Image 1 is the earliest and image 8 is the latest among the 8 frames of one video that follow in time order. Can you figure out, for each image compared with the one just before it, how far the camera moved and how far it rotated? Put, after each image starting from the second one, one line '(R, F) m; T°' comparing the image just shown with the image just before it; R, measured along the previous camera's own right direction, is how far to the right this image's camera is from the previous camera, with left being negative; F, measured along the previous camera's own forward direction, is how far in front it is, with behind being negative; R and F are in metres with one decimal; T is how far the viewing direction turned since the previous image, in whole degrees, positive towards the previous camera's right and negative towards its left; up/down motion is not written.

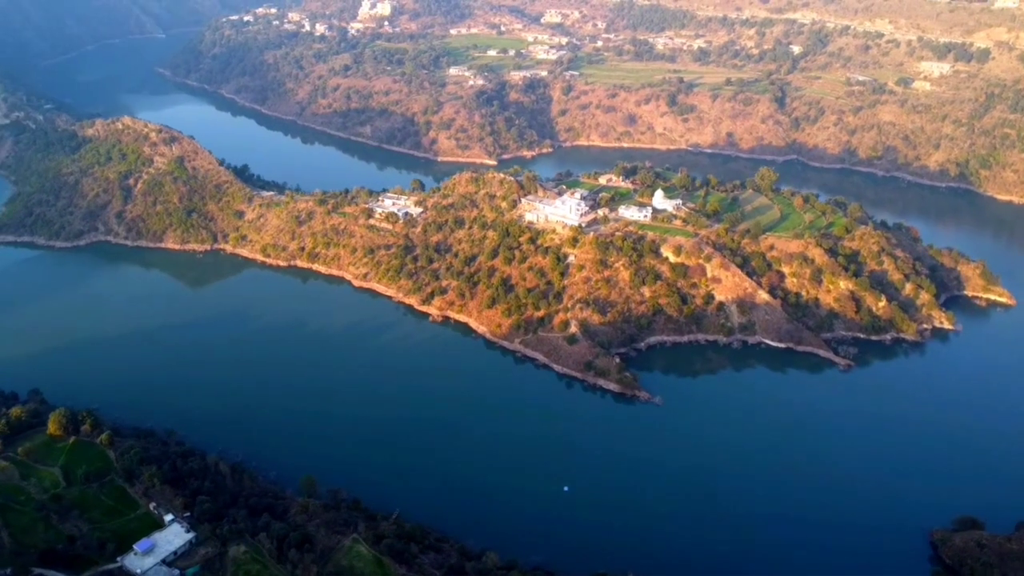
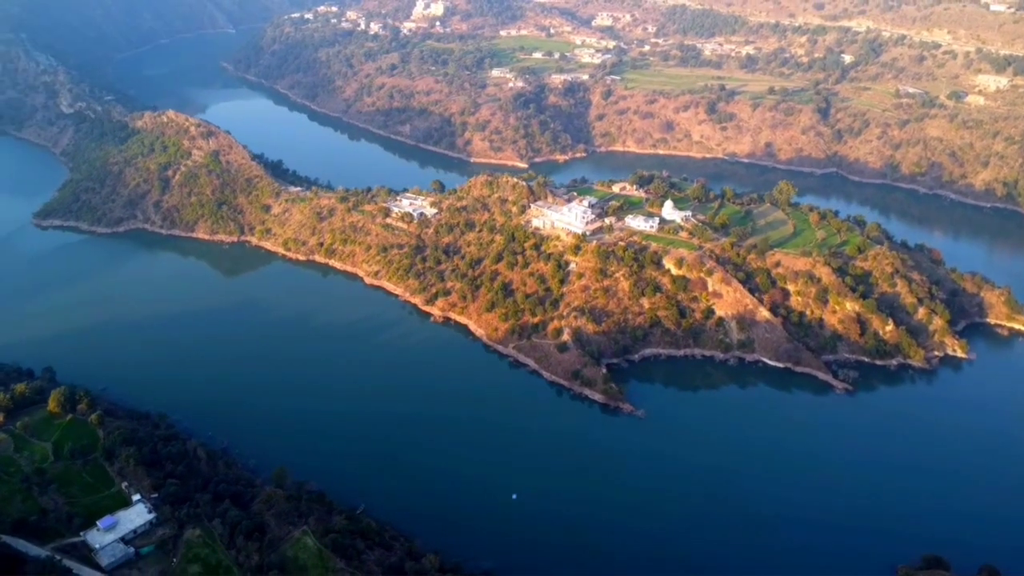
(+3.7, -0.1) m; -5°
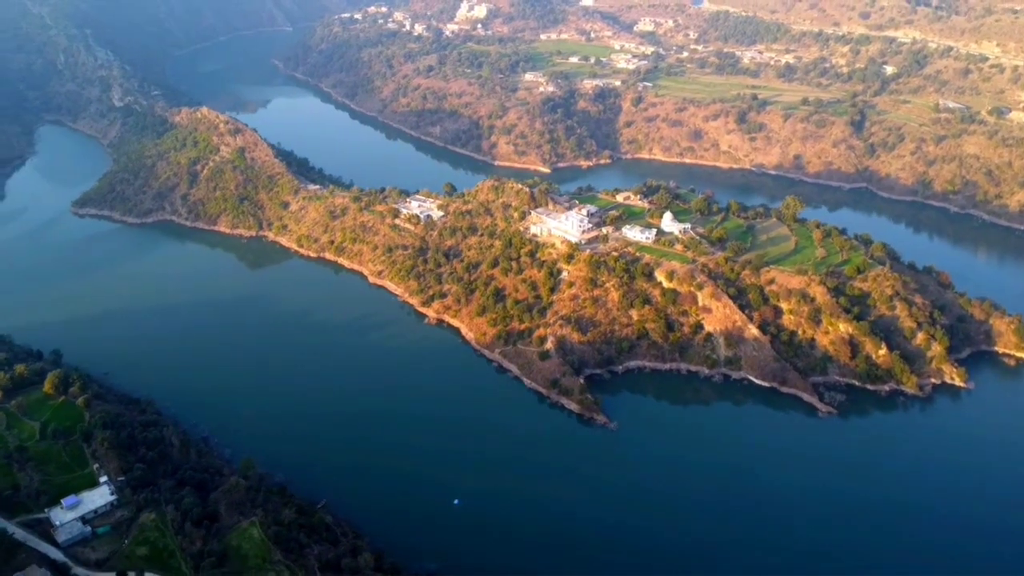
(+3.8, -0.2) m; -5°
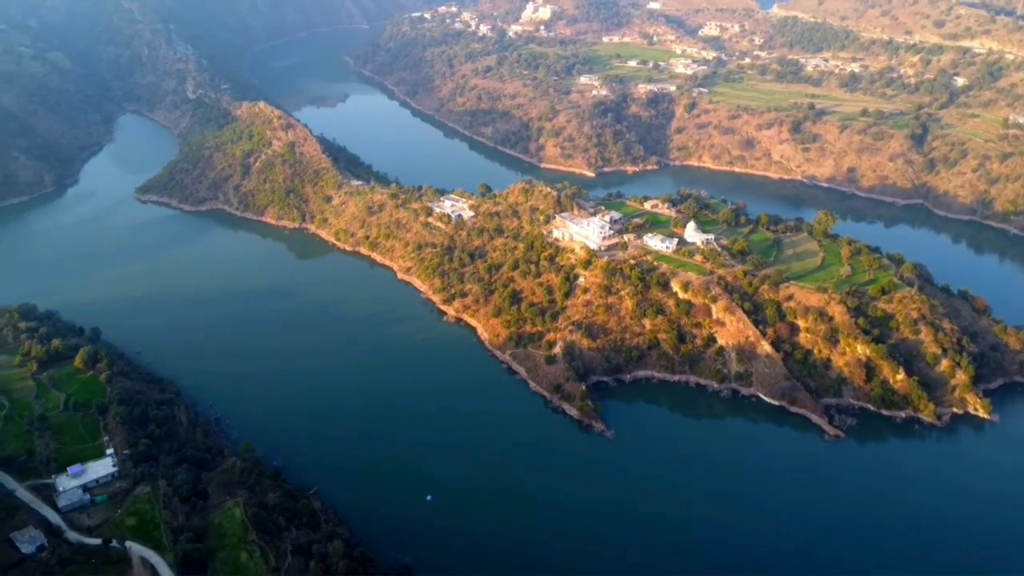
(+3.3, -0.2) m; -6°
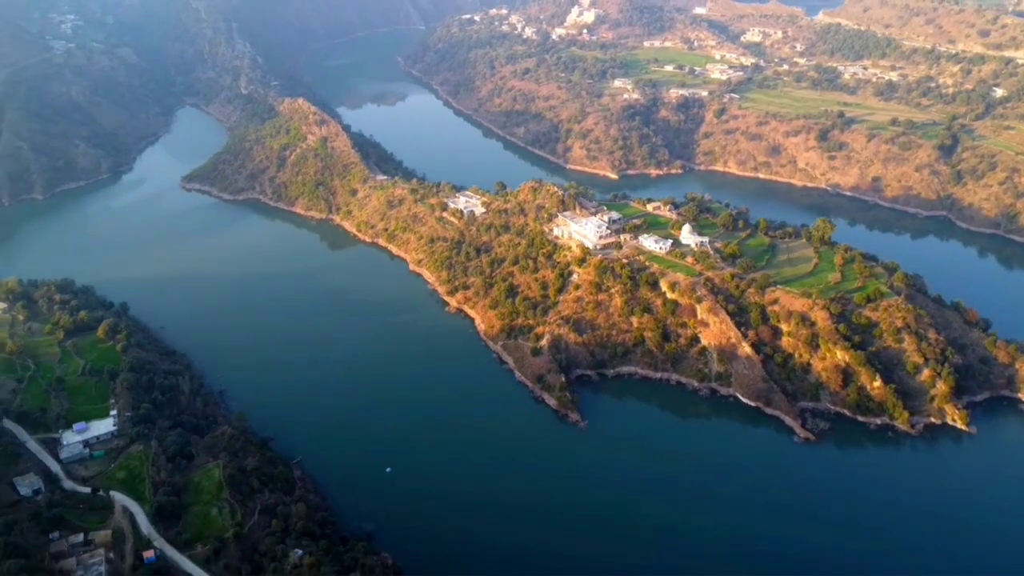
(+3.8, -1.5) m; -5°
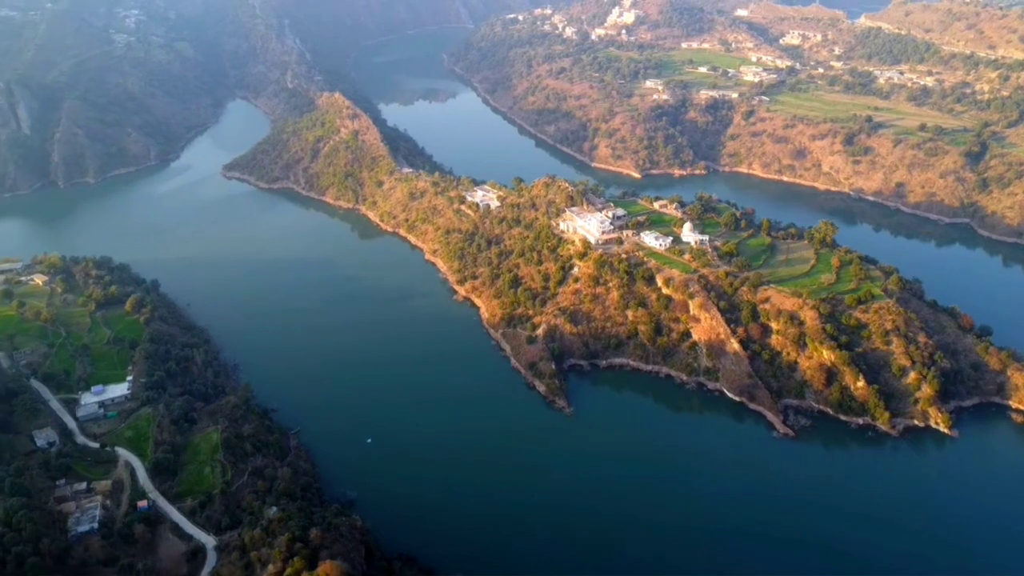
(+3.0, -1.5) m; -4°
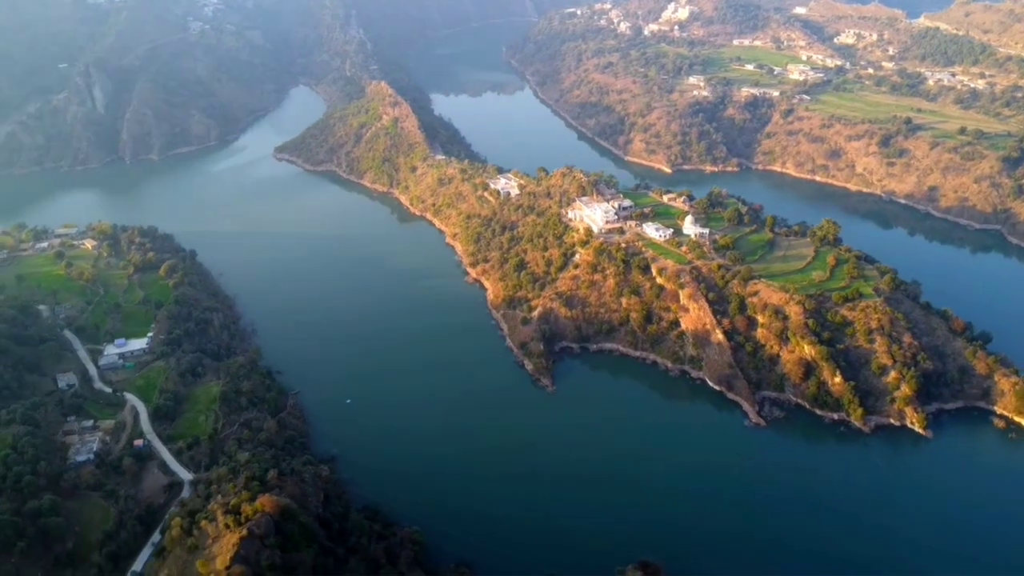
(+4.3, -1.7) m; -6°
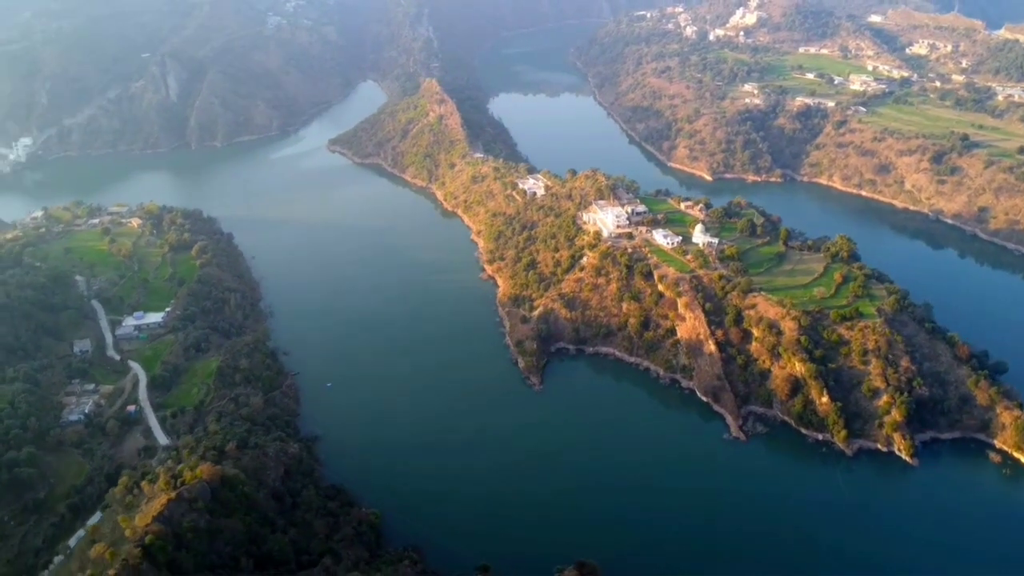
(+4.7, -0.4) m; -6°
